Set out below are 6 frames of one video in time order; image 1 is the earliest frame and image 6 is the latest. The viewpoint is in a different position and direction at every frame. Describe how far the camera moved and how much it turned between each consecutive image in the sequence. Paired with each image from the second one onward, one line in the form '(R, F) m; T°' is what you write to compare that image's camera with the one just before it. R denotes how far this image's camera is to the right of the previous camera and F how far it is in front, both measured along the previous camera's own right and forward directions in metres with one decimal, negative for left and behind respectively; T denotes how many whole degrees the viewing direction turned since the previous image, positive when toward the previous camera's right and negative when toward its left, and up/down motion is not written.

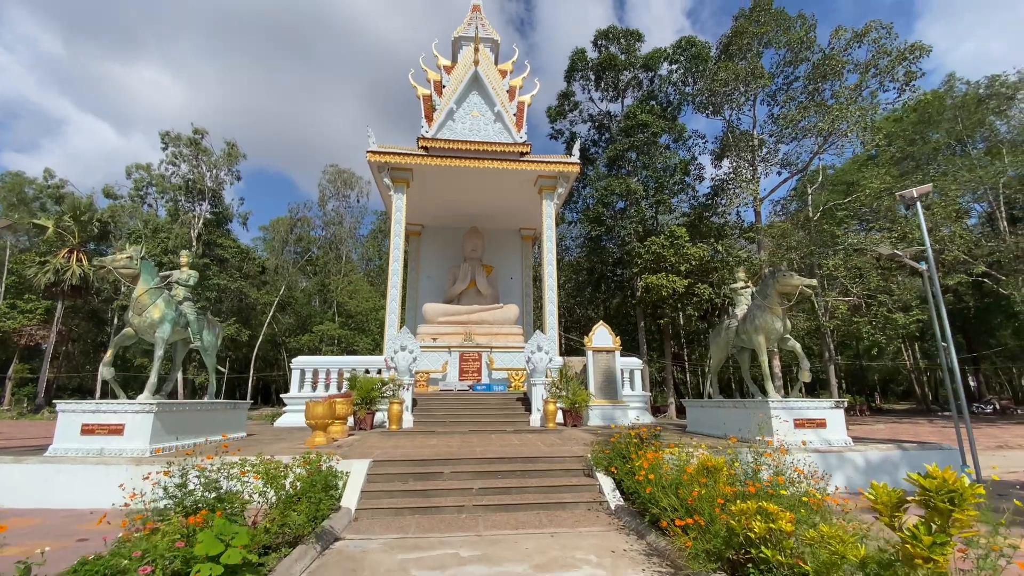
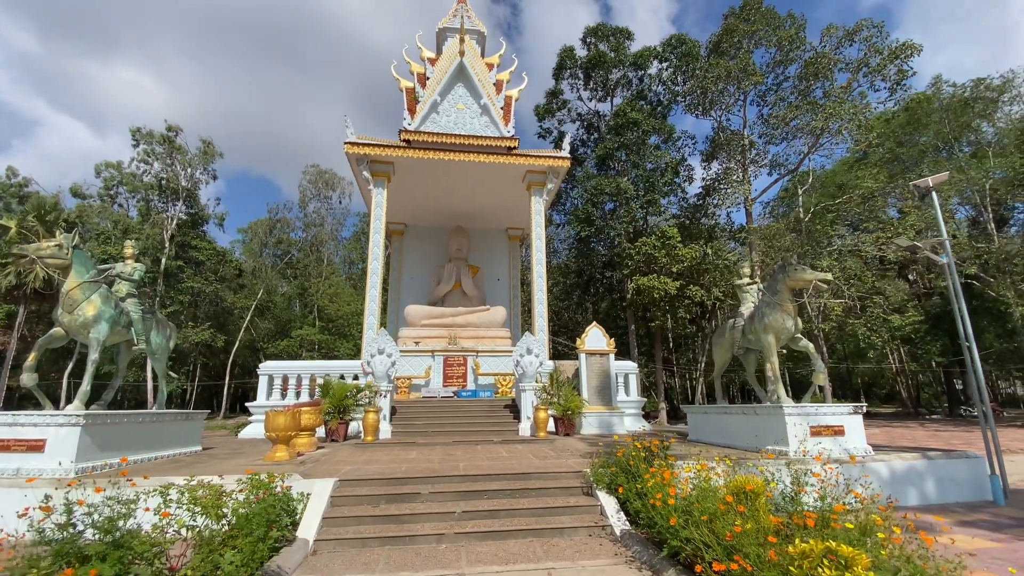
(0.0, +0.7) m; +2°
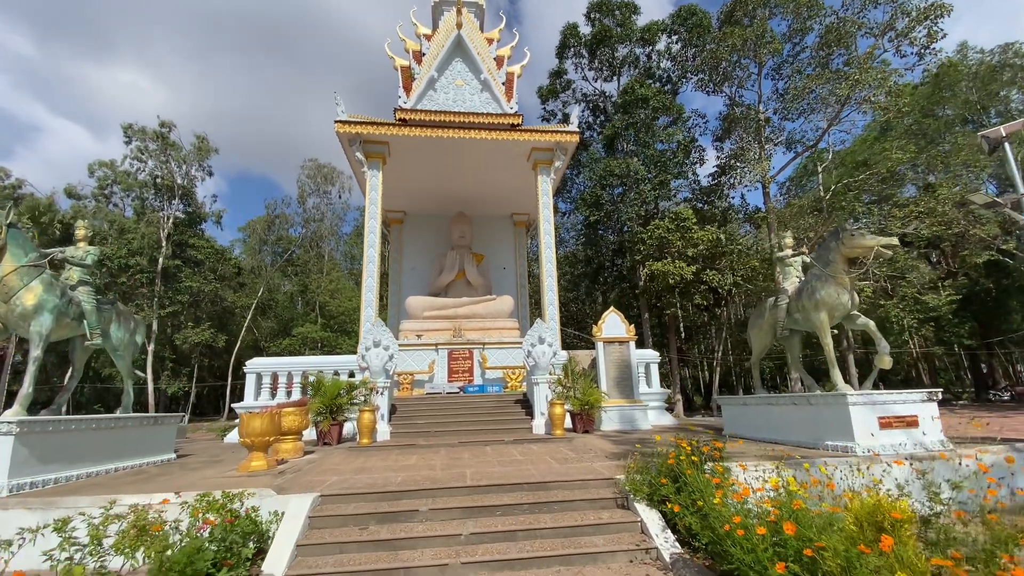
(-0.1, +0.8) m; -1°
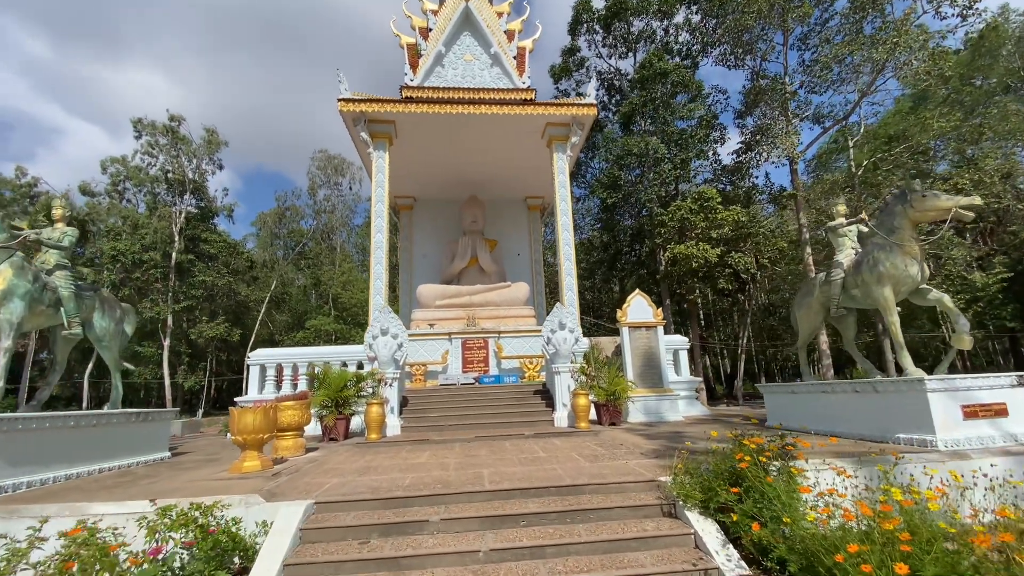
(-0.1, +0.6) m; -2°
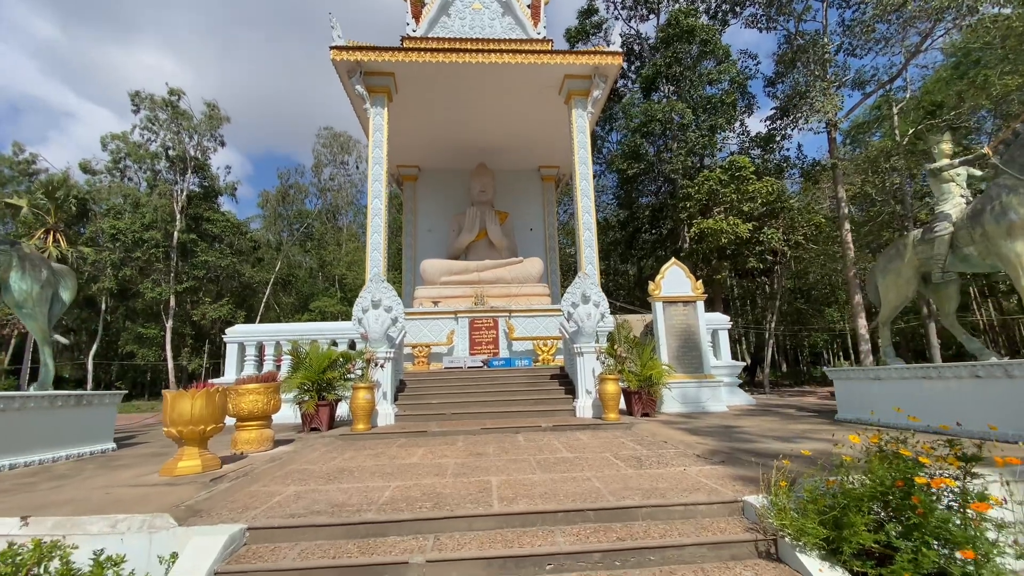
(-0.1, +1.0) m; -1°
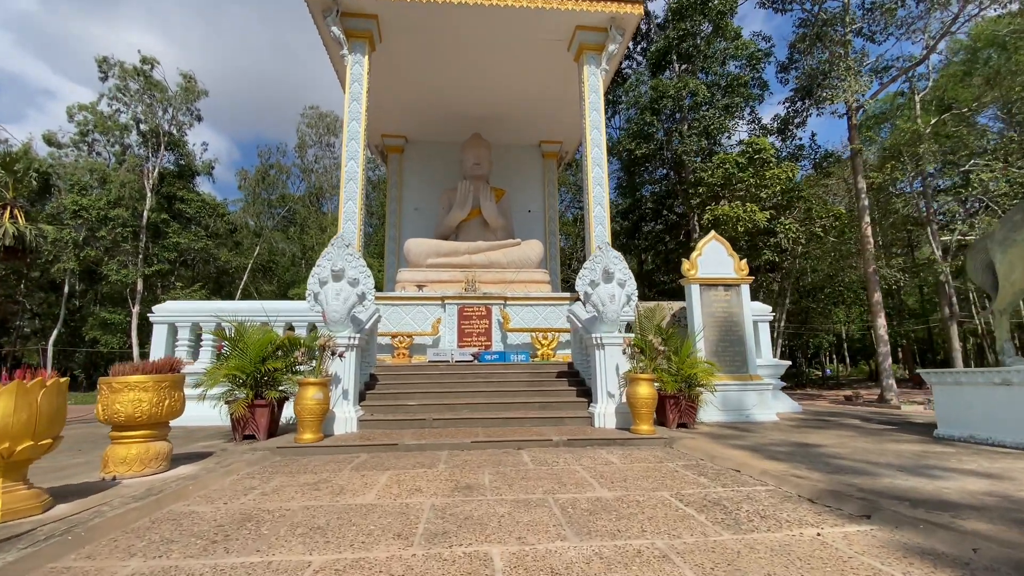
(-0.1, +1.3) m; +1°
